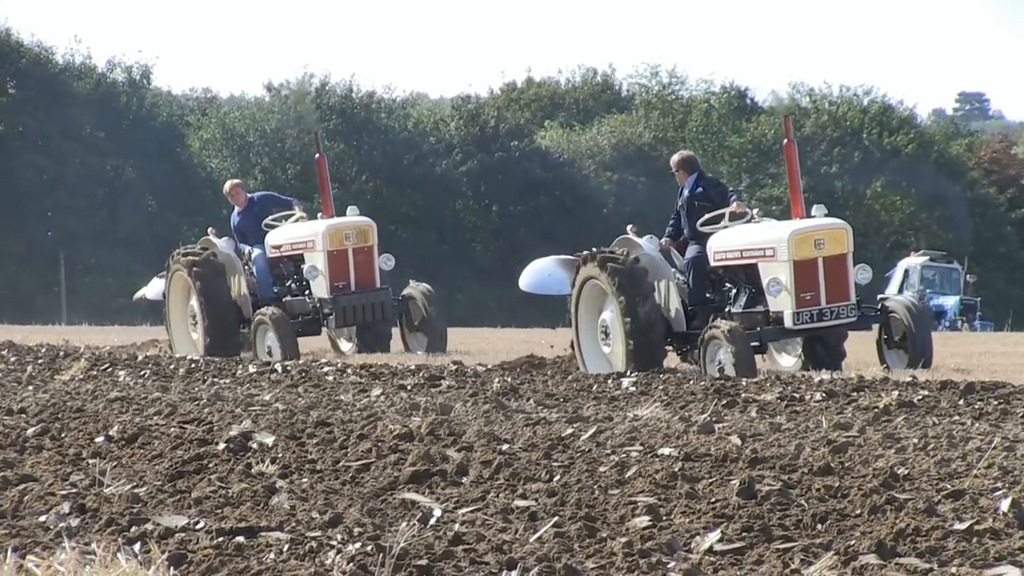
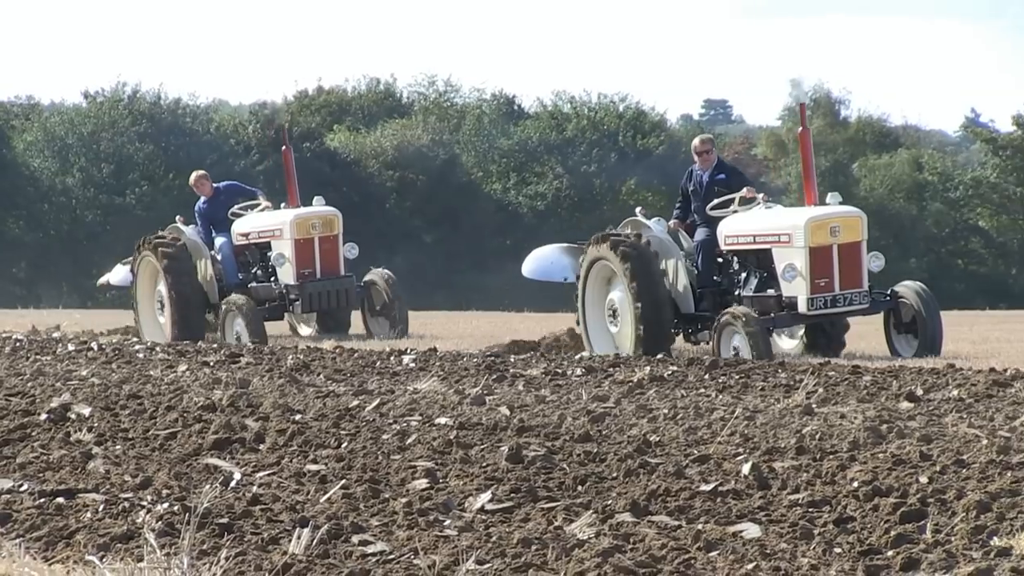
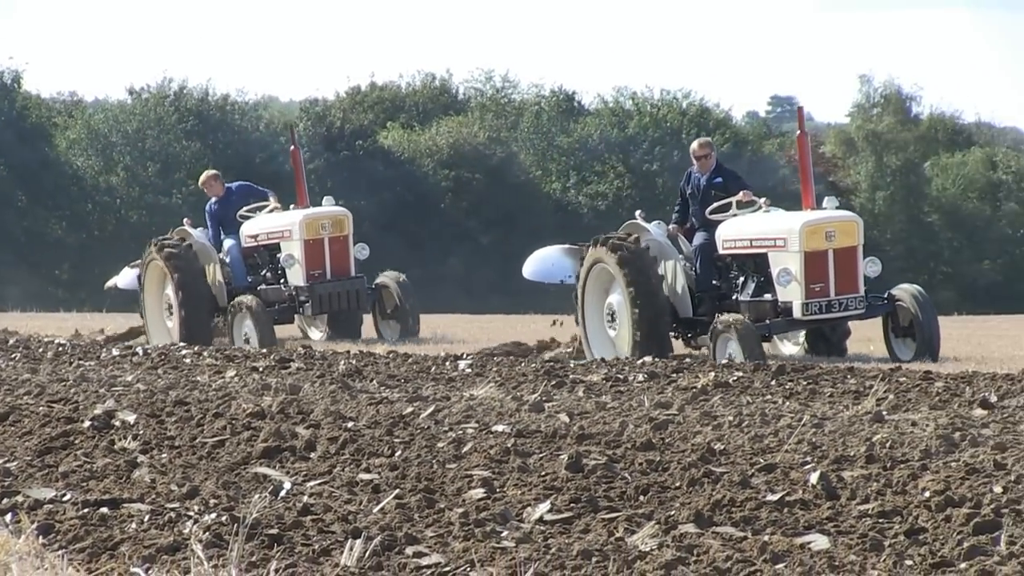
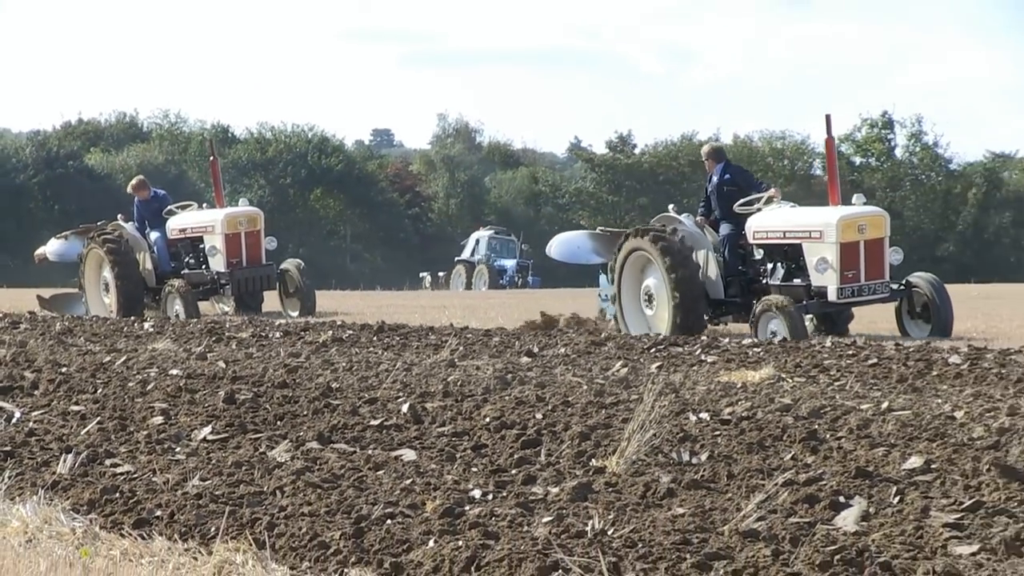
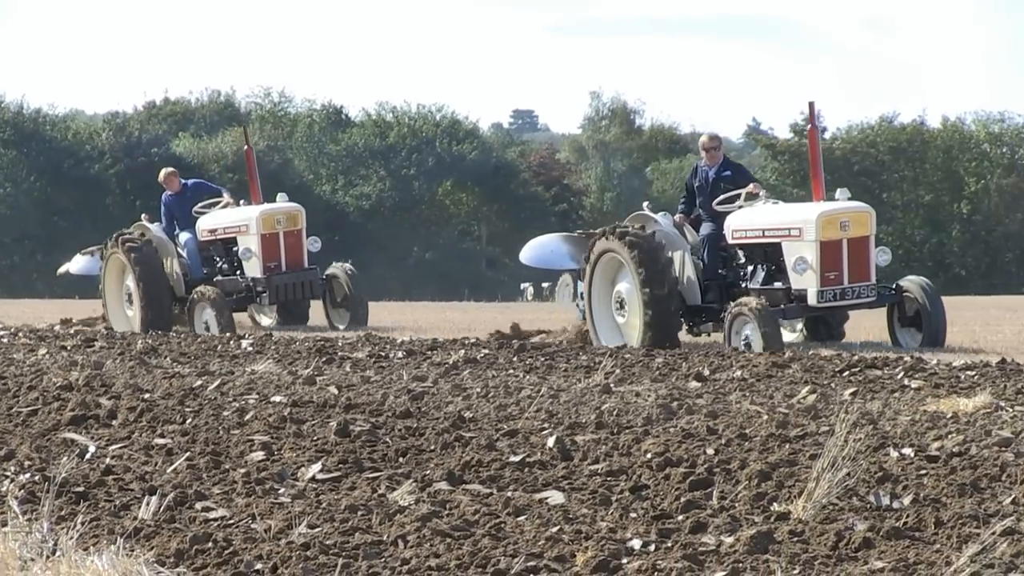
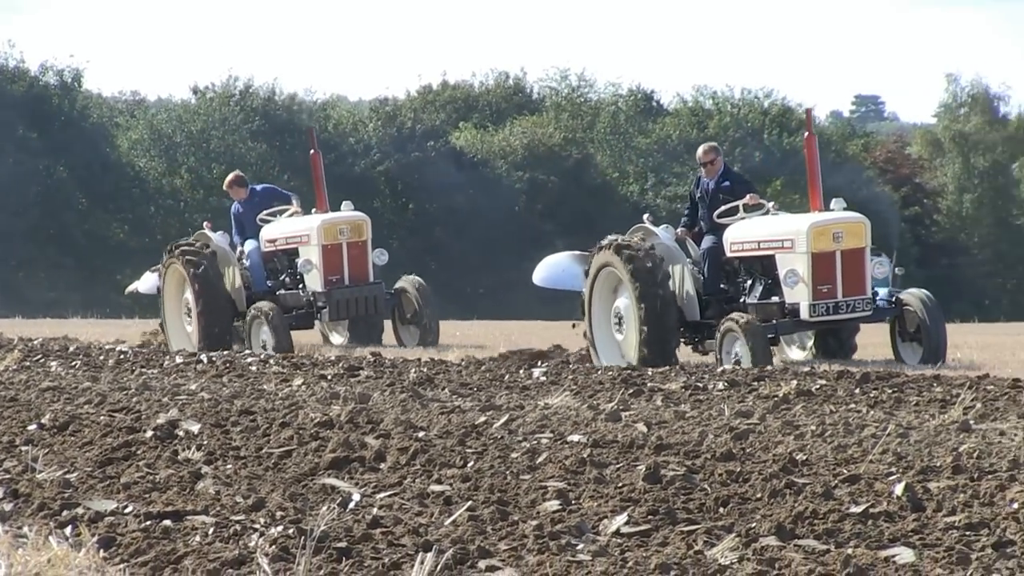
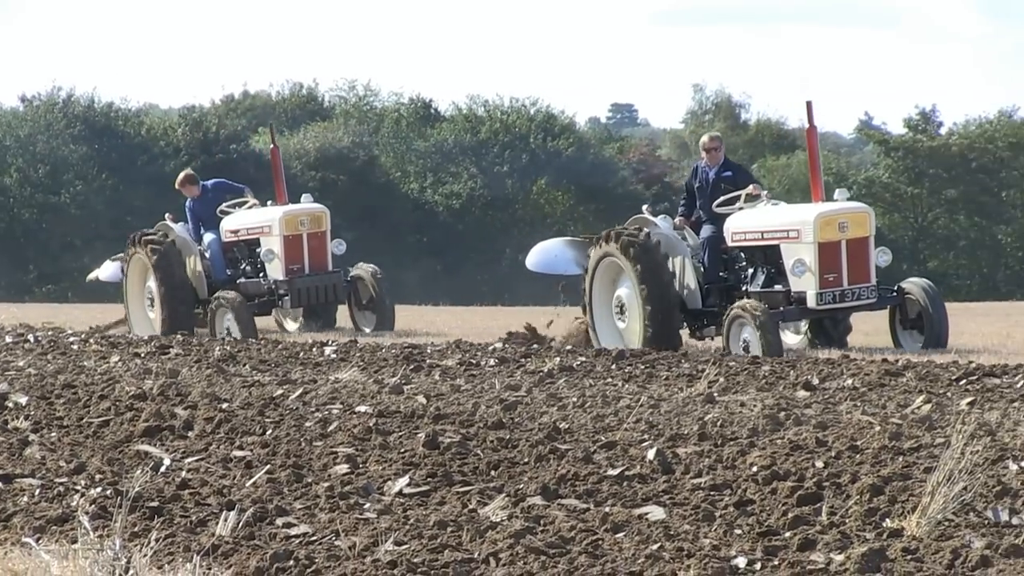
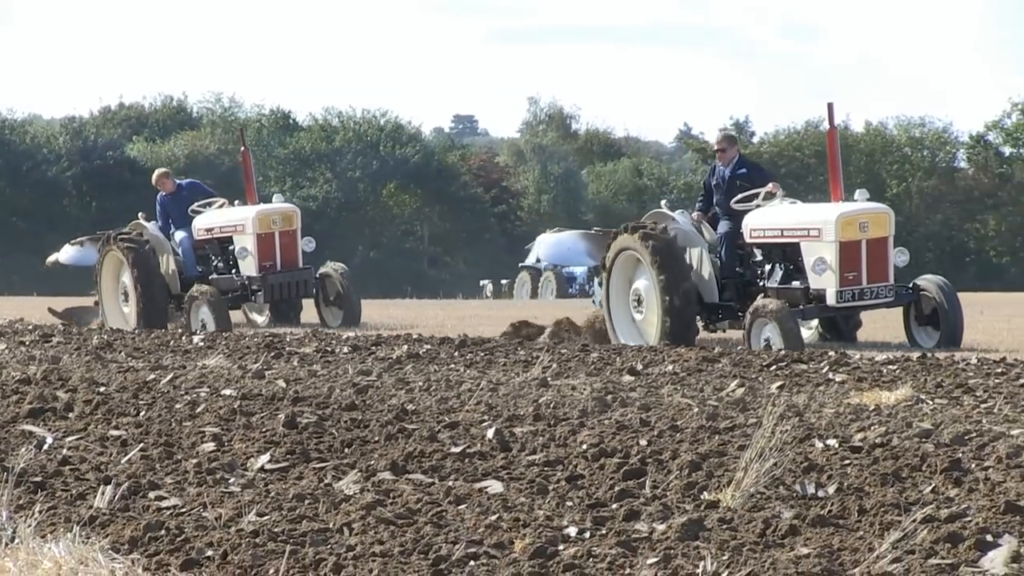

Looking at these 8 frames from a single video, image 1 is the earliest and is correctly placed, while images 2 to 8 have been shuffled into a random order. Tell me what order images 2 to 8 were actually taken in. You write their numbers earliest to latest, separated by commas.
6, 3, 2, 7, 5, 8, 4
